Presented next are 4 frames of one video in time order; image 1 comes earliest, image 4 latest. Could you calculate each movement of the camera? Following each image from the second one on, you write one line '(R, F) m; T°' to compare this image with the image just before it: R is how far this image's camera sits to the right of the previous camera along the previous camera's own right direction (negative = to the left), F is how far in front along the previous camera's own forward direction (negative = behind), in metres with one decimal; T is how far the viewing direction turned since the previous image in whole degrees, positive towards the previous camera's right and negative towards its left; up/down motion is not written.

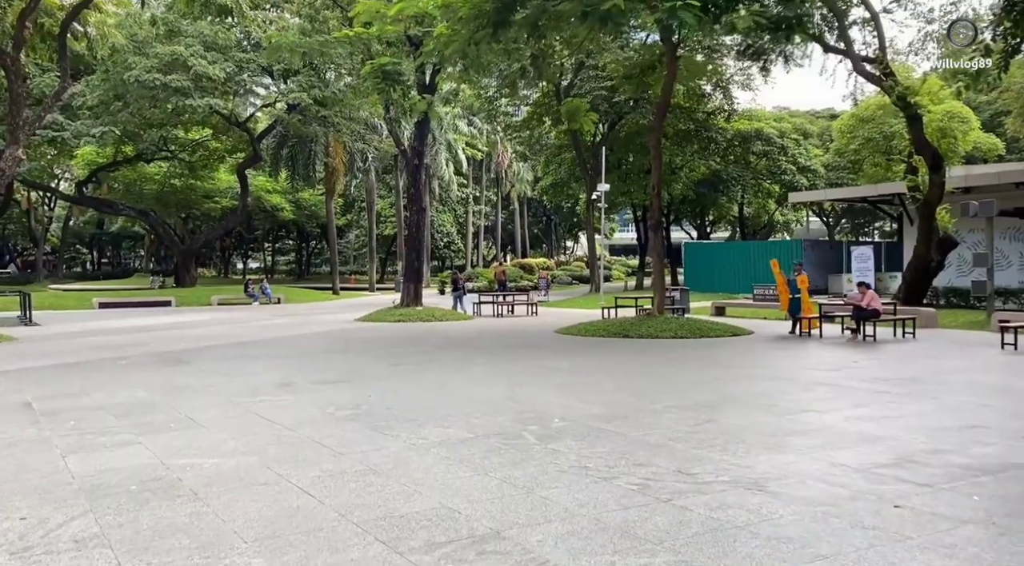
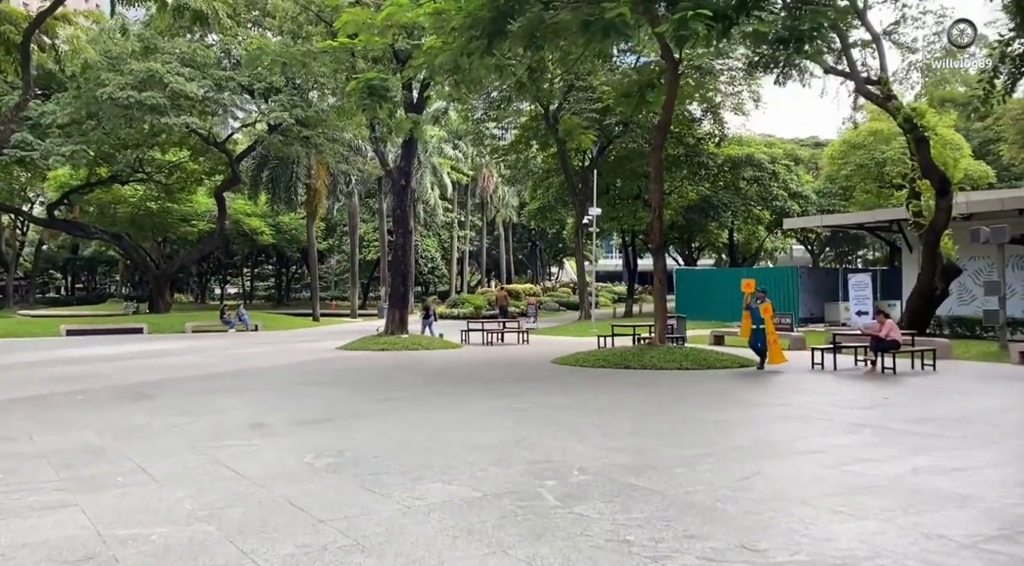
(-0.2, +1.1) m; +1°
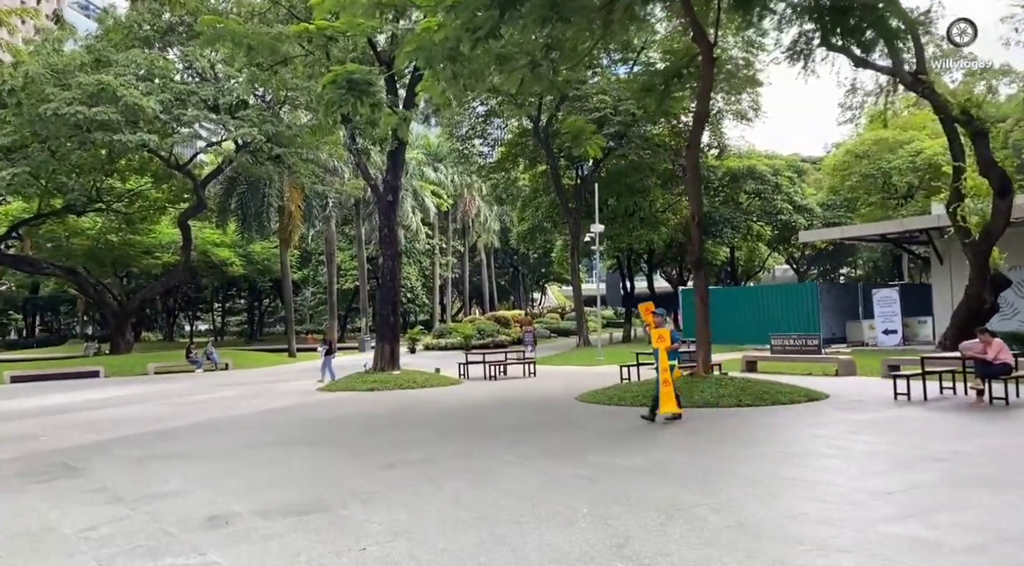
(-0.7, +2.7) m; +2°
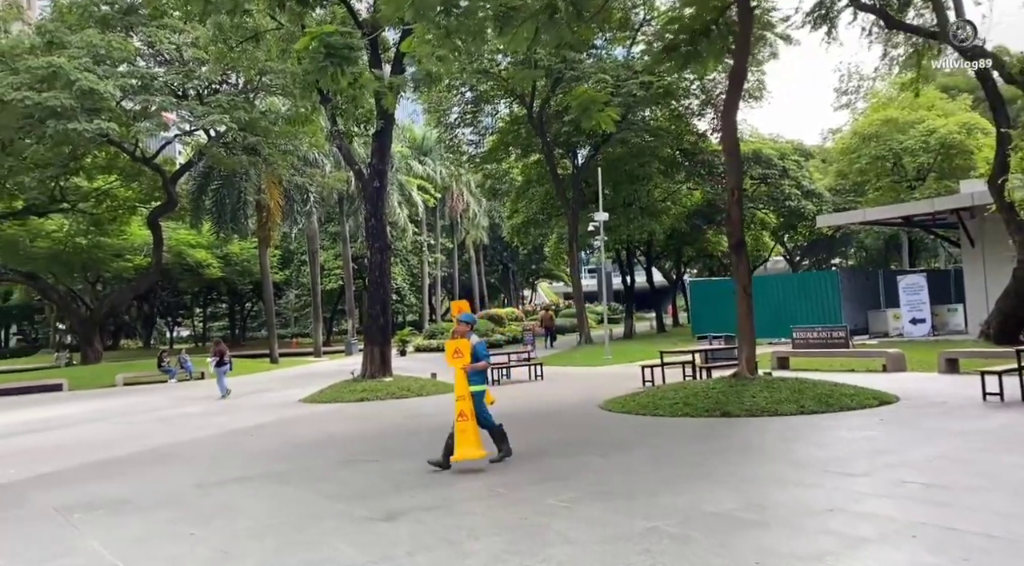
(-0.4, +2.1) m; +1°
